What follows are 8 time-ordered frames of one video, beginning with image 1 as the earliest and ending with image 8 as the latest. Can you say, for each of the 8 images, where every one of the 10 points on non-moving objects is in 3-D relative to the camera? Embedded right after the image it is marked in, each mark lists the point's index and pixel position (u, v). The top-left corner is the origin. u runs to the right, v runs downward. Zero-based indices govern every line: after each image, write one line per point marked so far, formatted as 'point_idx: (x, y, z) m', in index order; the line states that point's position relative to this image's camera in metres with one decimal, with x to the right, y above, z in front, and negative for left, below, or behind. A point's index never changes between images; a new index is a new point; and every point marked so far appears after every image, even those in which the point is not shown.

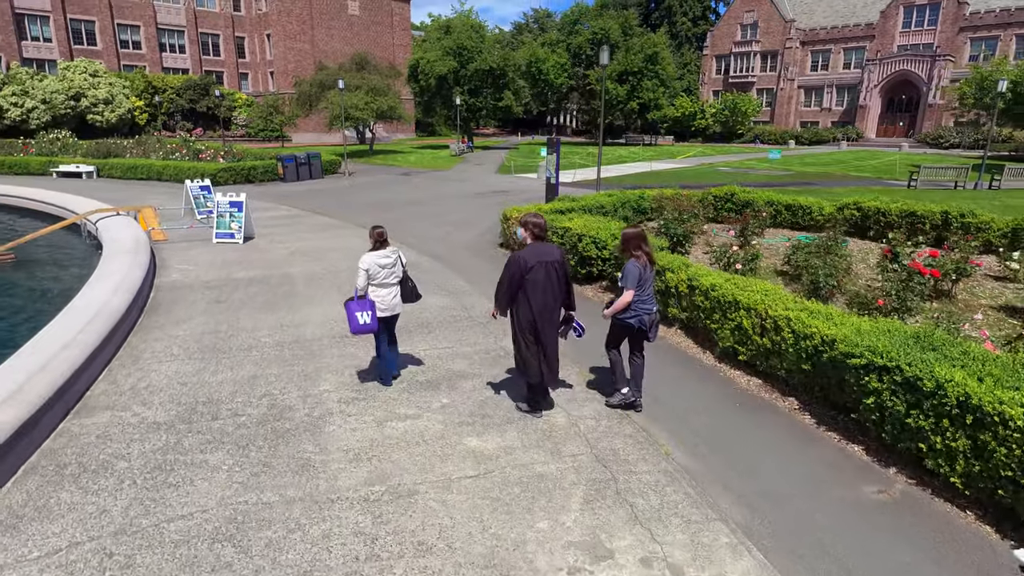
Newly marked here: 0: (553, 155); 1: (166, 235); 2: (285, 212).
0: (+1.1, +3.8, +16.7) m
1: (-8.4, +1.3, +14.3) m
2: (-7.0, +2.3, +18.3) m
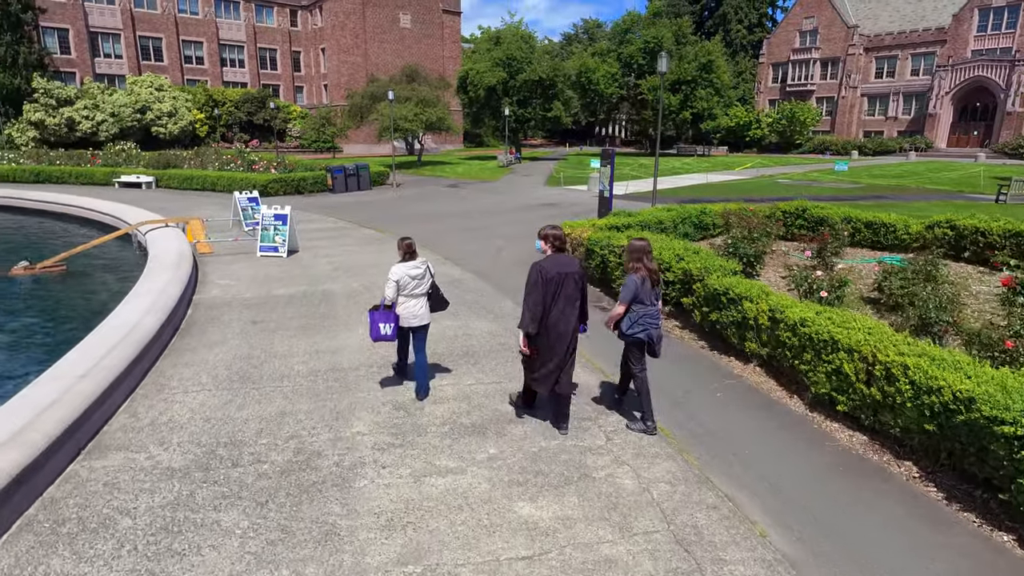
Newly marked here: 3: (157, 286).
0: (+2.5, +3.3, +15.8) m
1: (-7.2, +1.0, +14.1) m
2: (-5.5, +1.9, +18.0) m
3: (-5.6, 0.0, +9.2) m
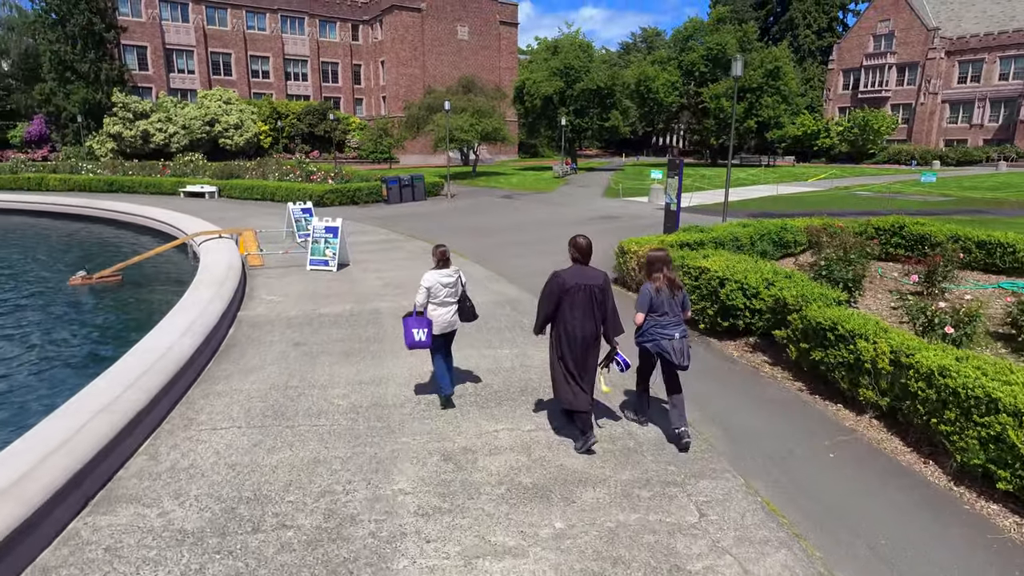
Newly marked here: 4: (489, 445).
0: (+4.0, +2.7, +14.7) m
1: (-5.8, +0.7, +13.8) m
2: (-3.8, +1.5, +17.5) m
3: (-4.7, -0.2, +8.8) m
4: (-0.2, -1.4, +5.4) m
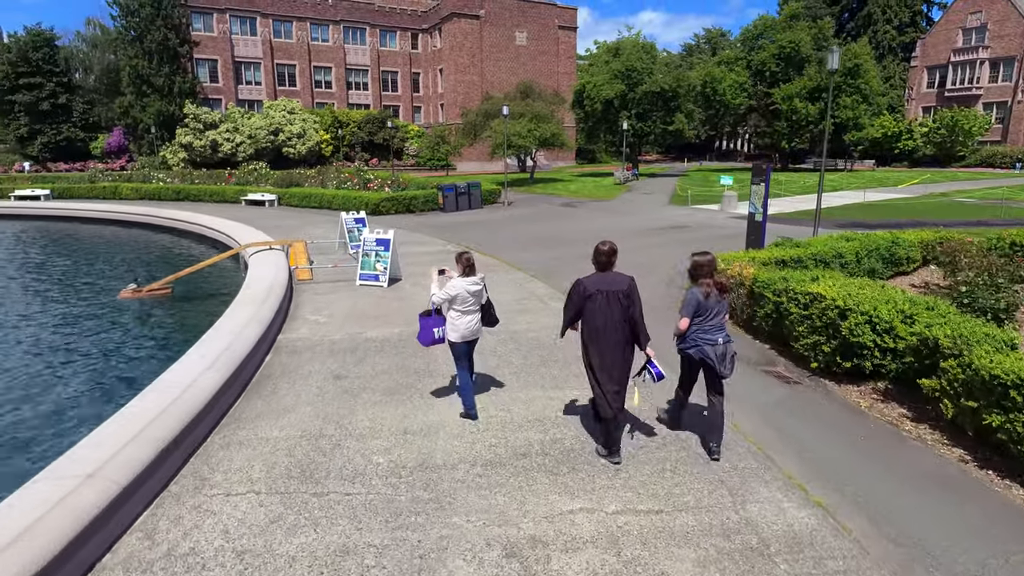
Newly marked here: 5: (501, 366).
0: (+5.5, +2.3, +13.1) m
1: (-4.4, +0.3, +13.0) m
2: (-2.1, +1.1, +16.6) m
3: (-3.7, -0.5, +7.9) m
4: (+0.4, -1.7, +4.1) m
5: (-0.1, -1.0, +7.5) m
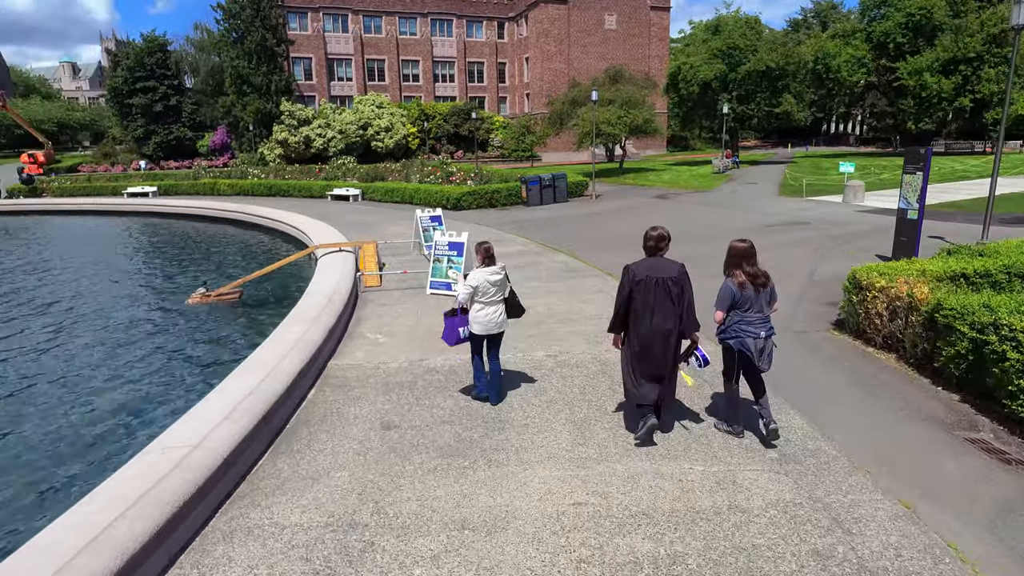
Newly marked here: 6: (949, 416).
0: (+7.2, +2.0, +10.5) m
1: (-2.6, +0.2, +11.9) m
2: (+0.2, +1.0, +15.1) m
3: (-2.7, -0.7, +6.8) m
4: (+0.8, -2.1, +2.5) m
5: (+0.8, -1.2, +5.8) m
6: (+4.2, -1.2, +5.6) m
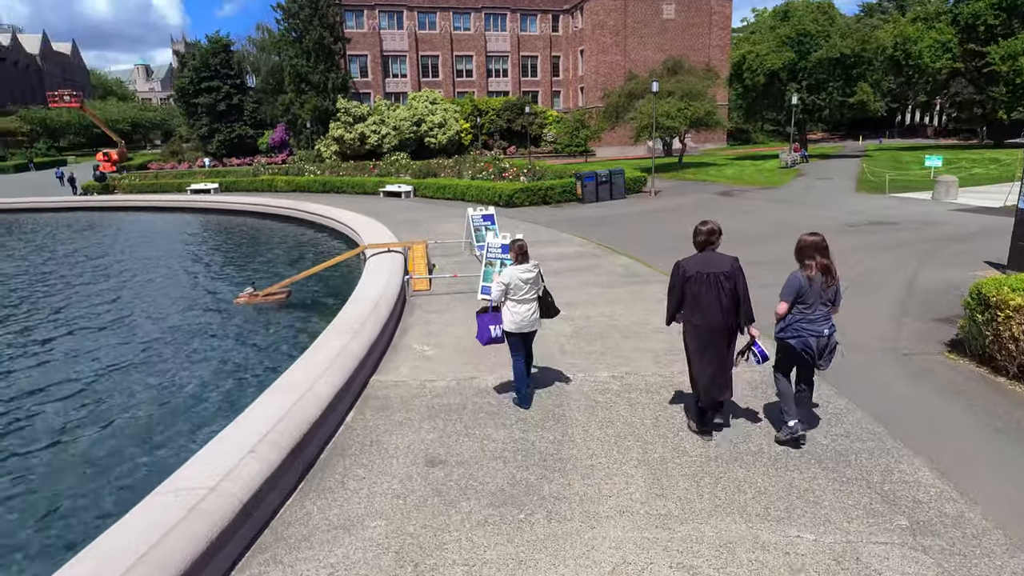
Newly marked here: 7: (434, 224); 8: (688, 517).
0: (+8.1, +1.8, +9.0) m
1: (-1.6, +0.1, +11.3) m
2: (+1.5, +0.9, +14.2) m
3: (-2.1, -0.8, +6.2) m
4: (+1.0, -2.2, +1.6) m
5: (+1.3, -1.4, +4.9) m
6: (+4.7, -1.4, +4.5) m
7: (-2.6, +2.1, +19.5) m
8: (+1.2, -1.6, +4.1) m
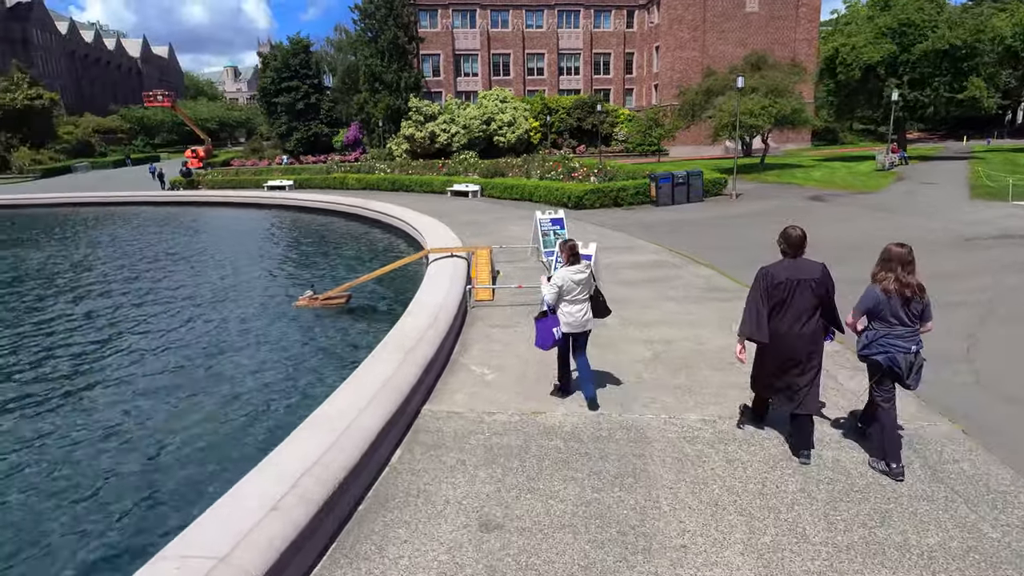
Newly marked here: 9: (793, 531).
0: (+9.1, +1.3, +7.2) m
1: (-0.3, 0.0, +10.5) m
2: (+3.1, +0.7, +13.1) m
3: (-1.4, -1.0, +5.5) m
4: (+1.1, -2.5, +0.6) m
5: (+1.8, -1.7, +3.9) m
6: (+5.1, -1.8, +3.1) m
7: (-0.4, +2.0, +18.8) m
8: (+1.6, -1.9, +3.1) m
9: (+1.9, -1.6, +4.0) m
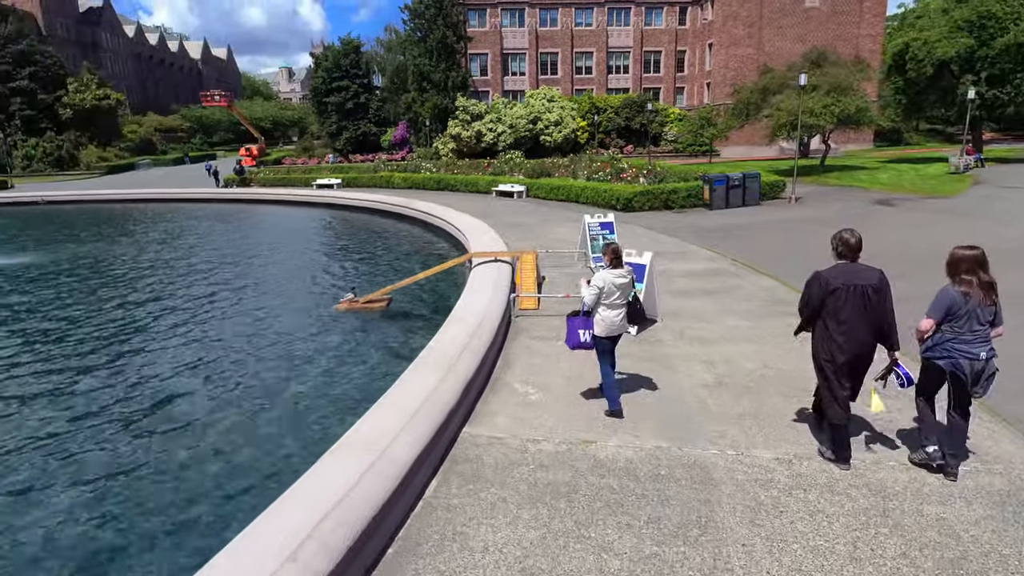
0: (+9.7, +1.0, +6.0) m
1: (+0.5, -0.2, +10.0) m
2: (+4.1, +0.5, +12.3) m
3: (-1.0, -1.1, +5.1) m
4: (+1.1, -2.7, 0.0) m
5: (+2.1, -1.8, +3.2) m
6: (+5.3, -2.0, +2.2) m
7: (+1.0, +1.9, +18.3) m
8: (+1.8, -2.0, +2.5) m
9: (+2.2, -1.8, +3.3) m
